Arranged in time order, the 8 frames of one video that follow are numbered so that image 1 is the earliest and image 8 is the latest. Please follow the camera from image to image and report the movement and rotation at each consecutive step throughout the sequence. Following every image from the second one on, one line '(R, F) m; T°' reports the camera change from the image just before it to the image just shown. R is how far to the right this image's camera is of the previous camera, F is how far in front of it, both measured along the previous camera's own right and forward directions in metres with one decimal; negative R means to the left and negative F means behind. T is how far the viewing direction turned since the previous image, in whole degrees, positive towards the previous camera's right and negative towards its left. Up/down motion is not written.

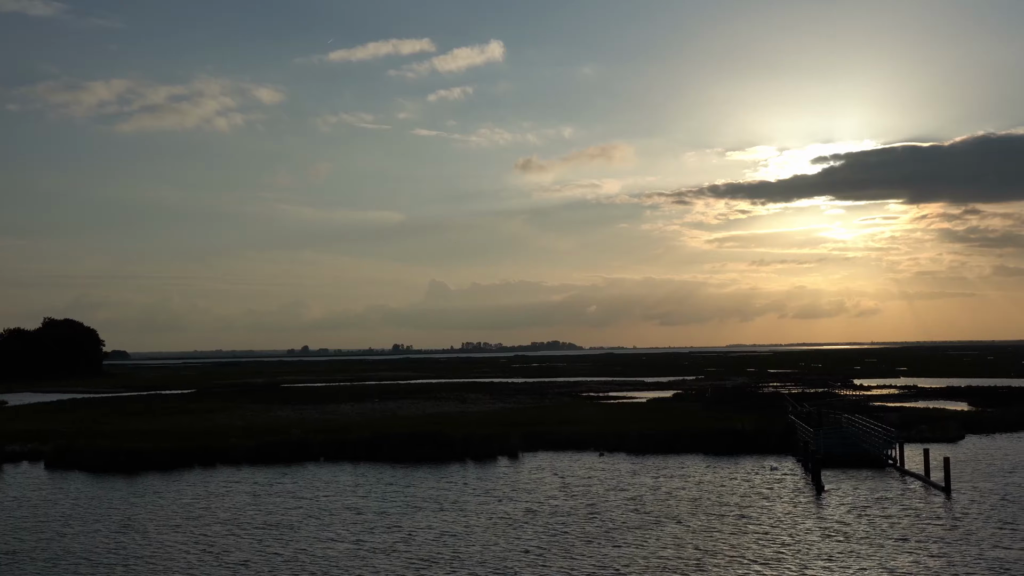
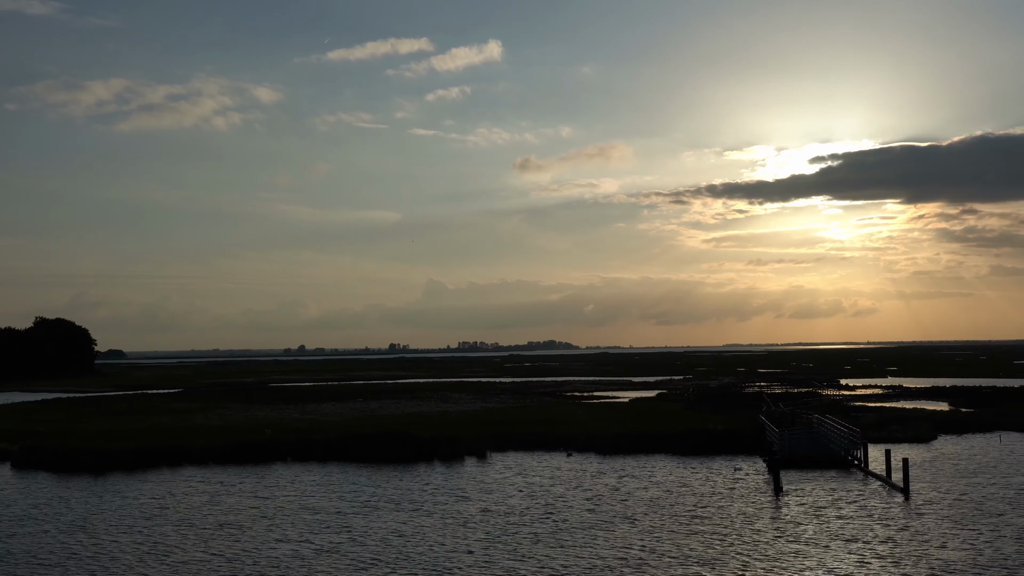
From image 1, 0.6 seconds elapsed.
(+1.6, +0.1) m; 0°
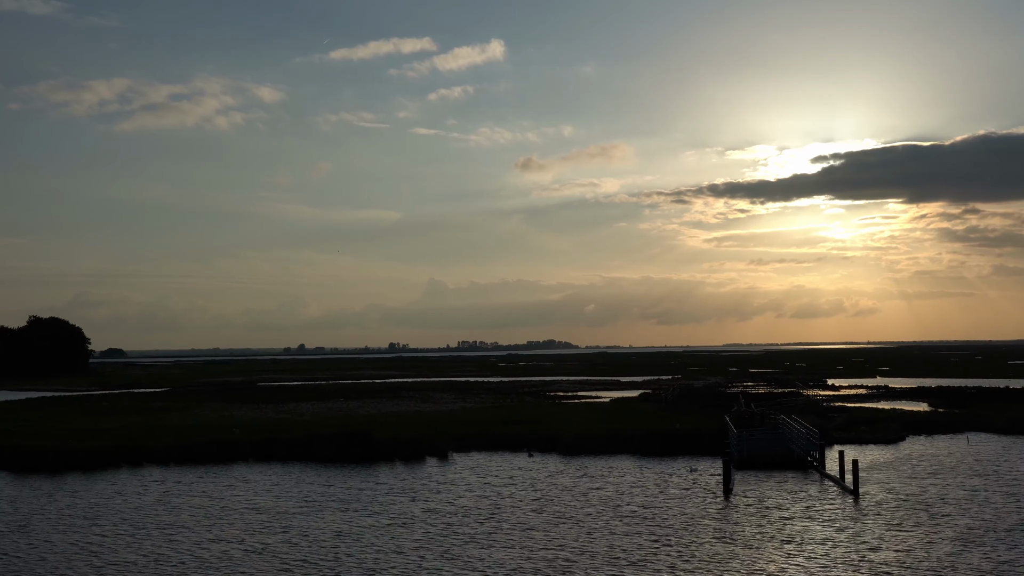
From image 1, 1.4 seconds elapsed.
(+2.1, +0.2) m; 0°
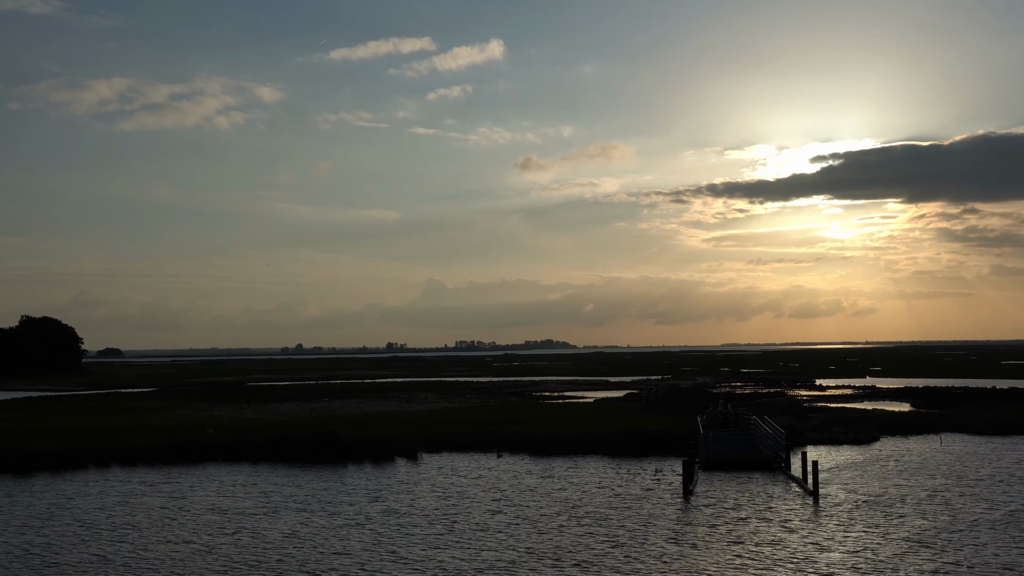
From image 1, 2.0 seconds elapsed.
(+1.5, +0.1) m; 0°
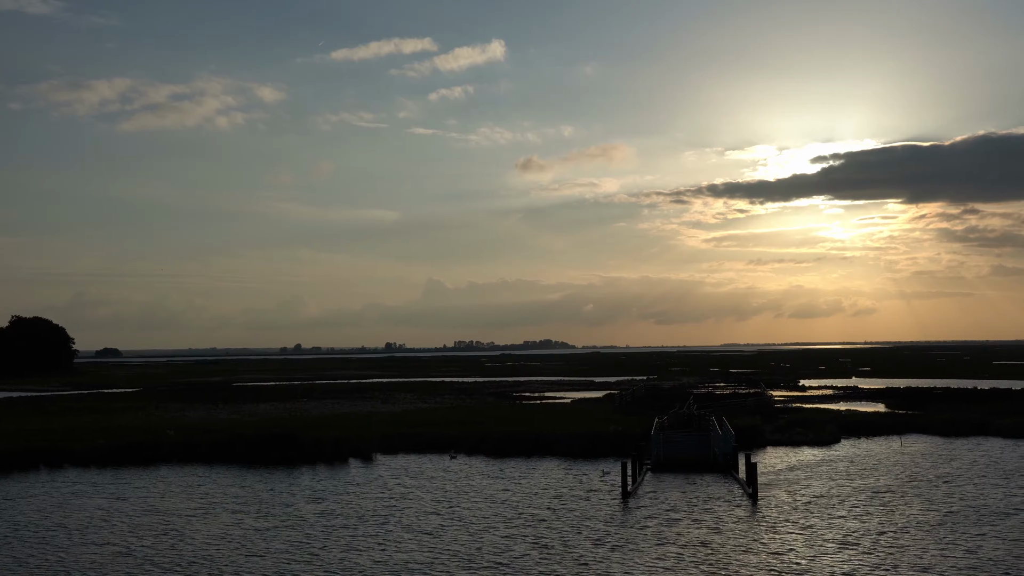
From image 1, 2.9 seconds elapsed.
(+2.4, +0.1) m; 0°
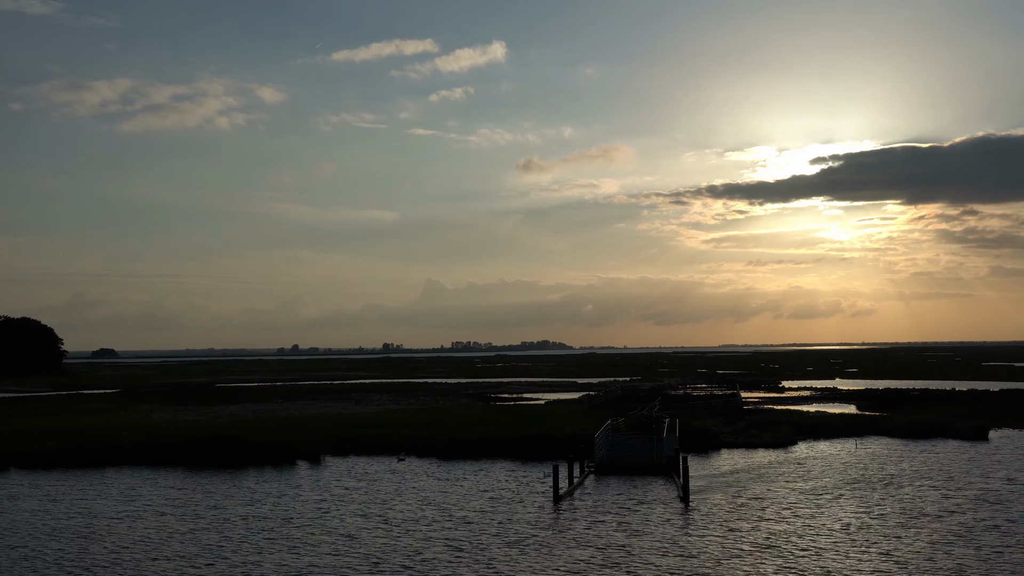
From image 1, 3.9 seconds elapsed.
(+2.6, +0.2) m; 0°
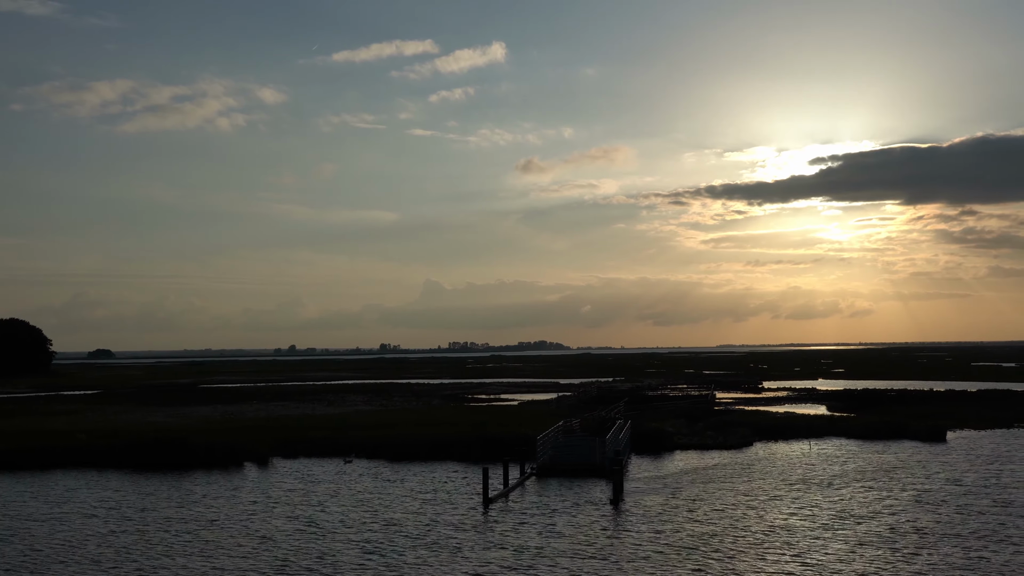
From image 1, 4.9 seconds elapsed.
(+2.6, +0.2) m; 0°
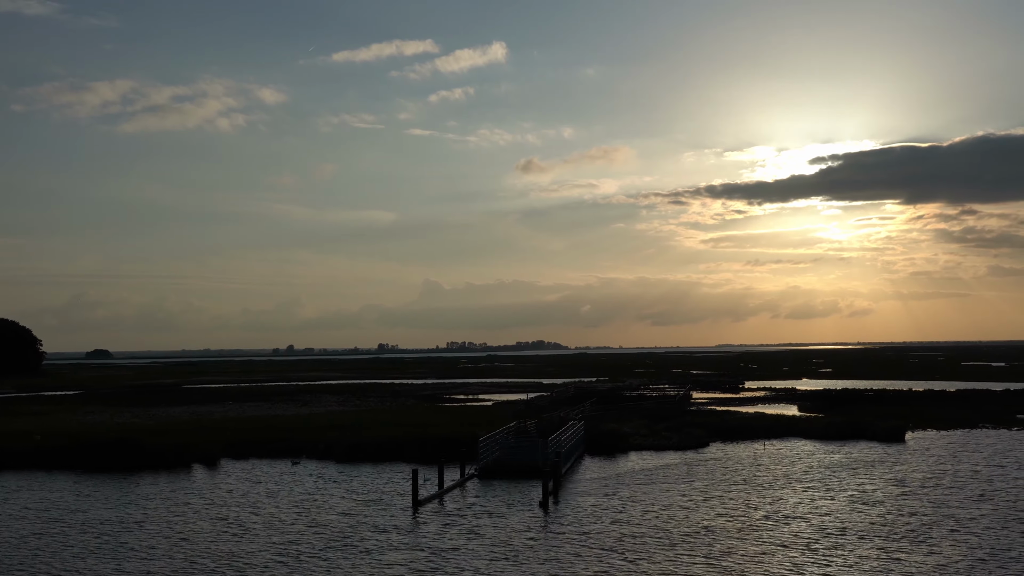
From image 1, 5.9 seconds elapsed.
(+2.6, +0.2) m; 0°
